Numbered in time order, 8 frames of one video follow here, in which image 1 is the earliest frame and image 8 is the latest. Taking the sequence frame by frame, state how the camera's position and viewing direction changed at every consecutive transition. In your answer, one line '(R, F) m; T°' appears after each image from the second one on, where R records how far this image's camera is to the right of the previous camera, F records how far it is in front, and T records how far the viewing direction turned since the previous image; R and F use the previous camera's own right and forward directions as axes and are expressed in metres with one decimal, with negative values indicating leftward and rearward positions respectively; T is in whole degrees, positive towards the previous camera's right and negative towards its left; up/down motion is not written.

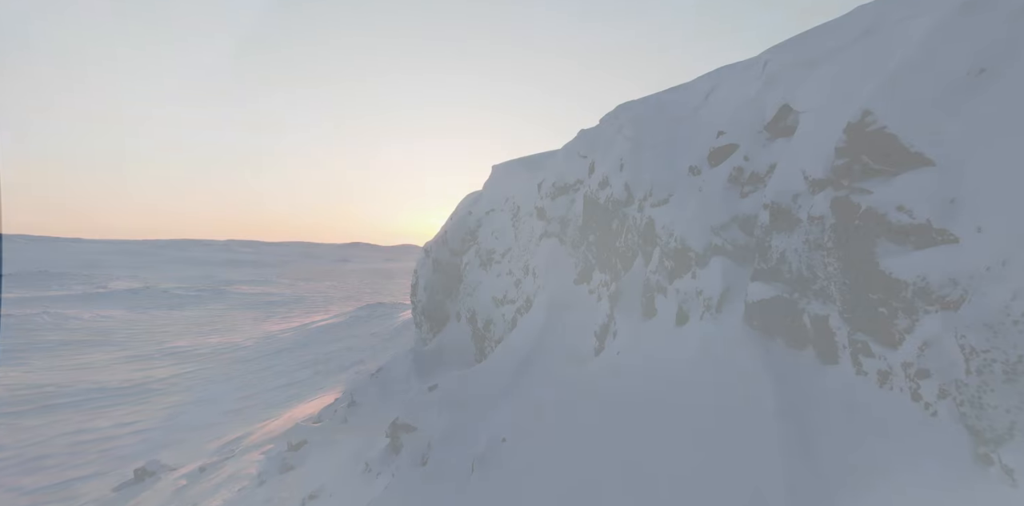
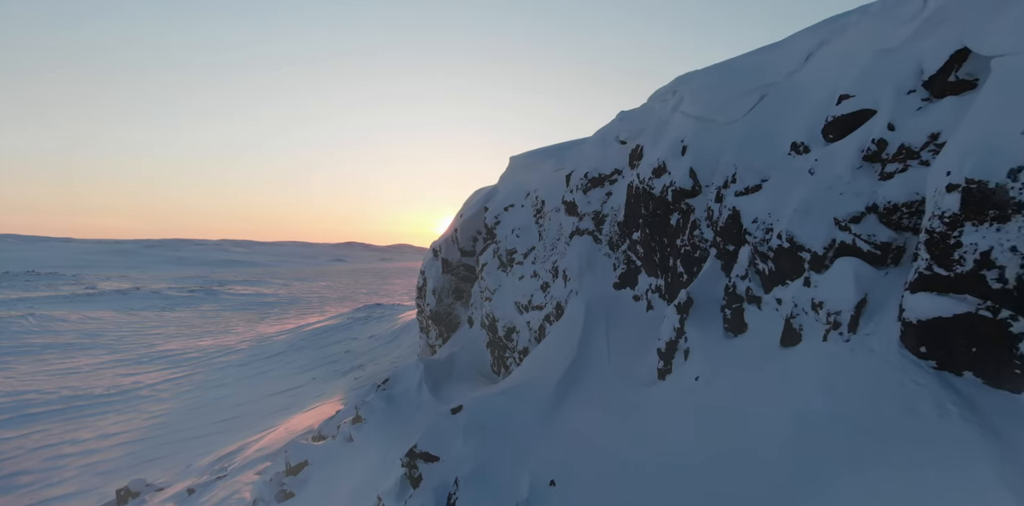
(-0.7, +1.2) m; +1°
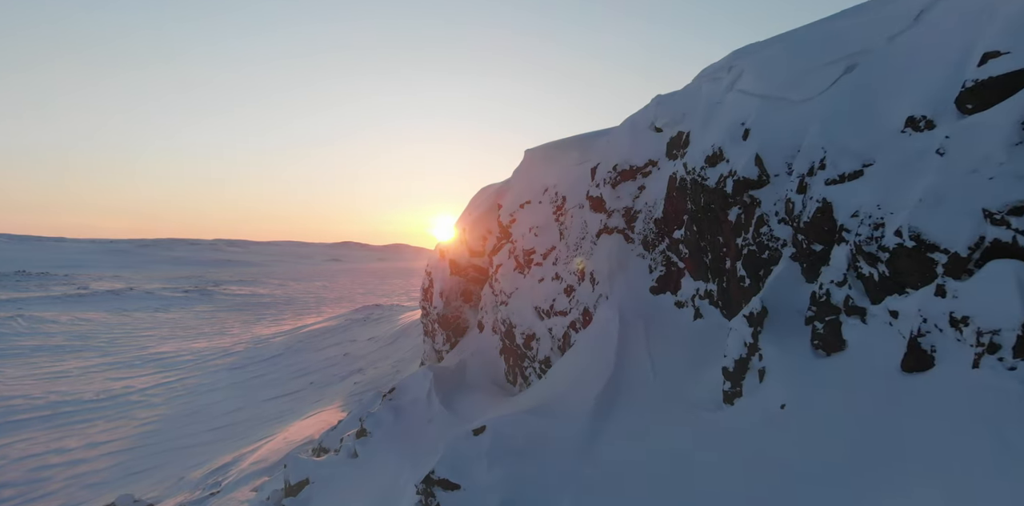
(-0.5, +0.9) m; 0°
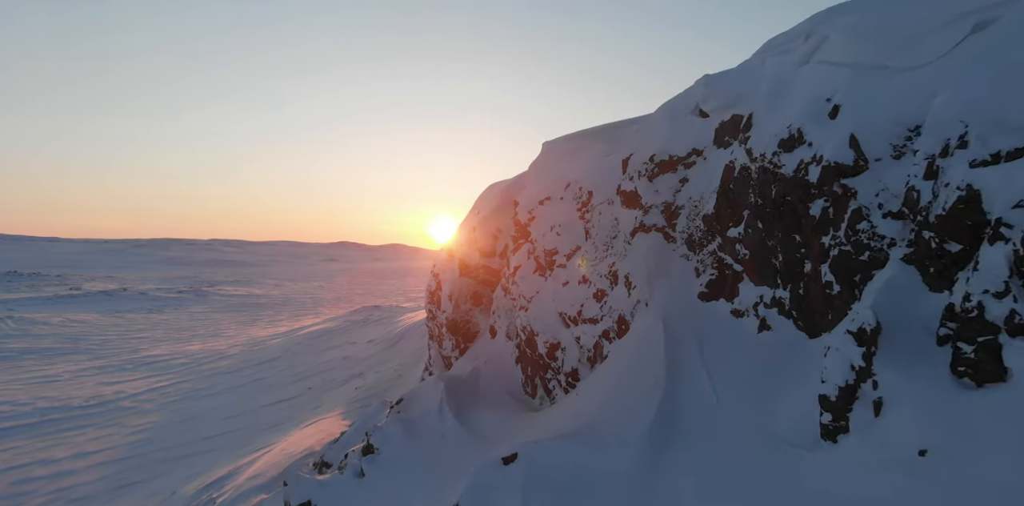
(-0.5, +0.9) m; 0°
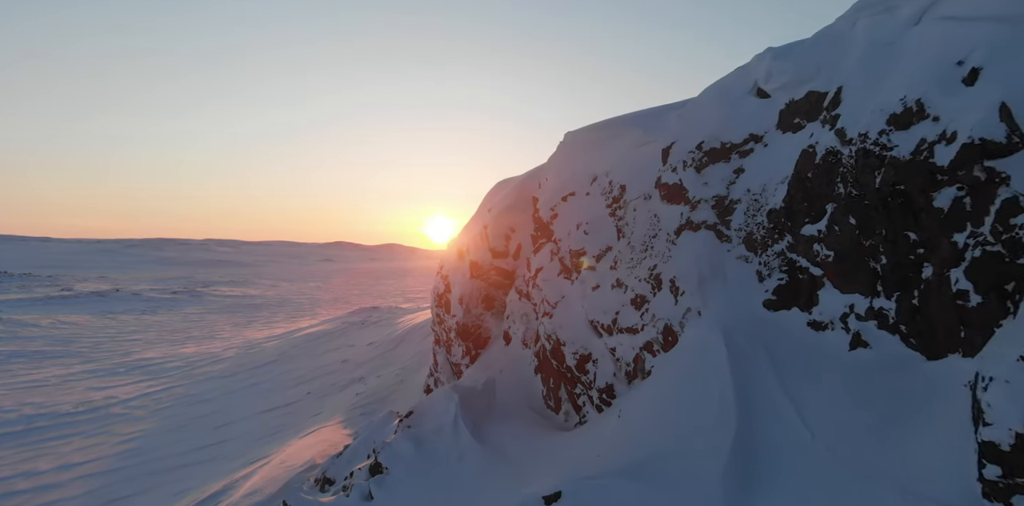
(-0.5, +1.0) m; 0°
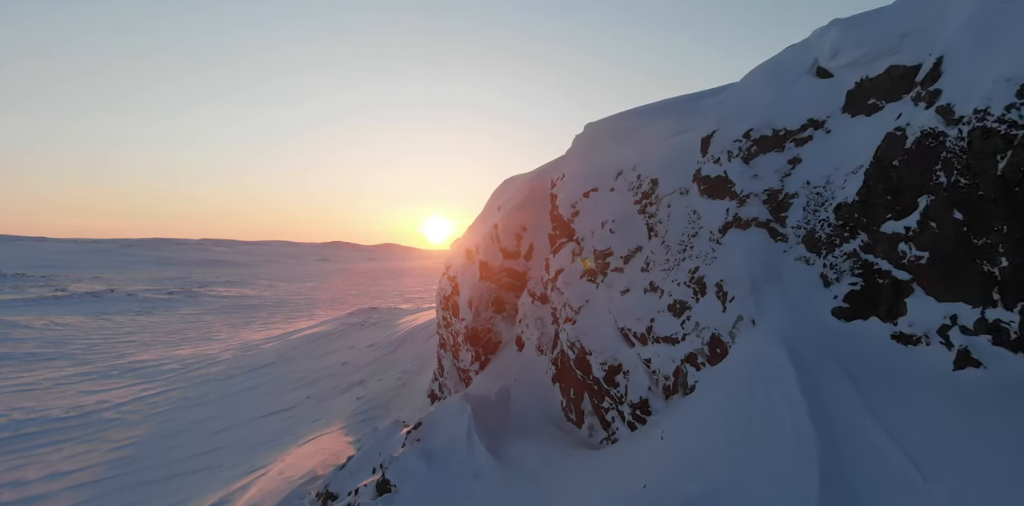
(-0.4, +0.8) m; 0°
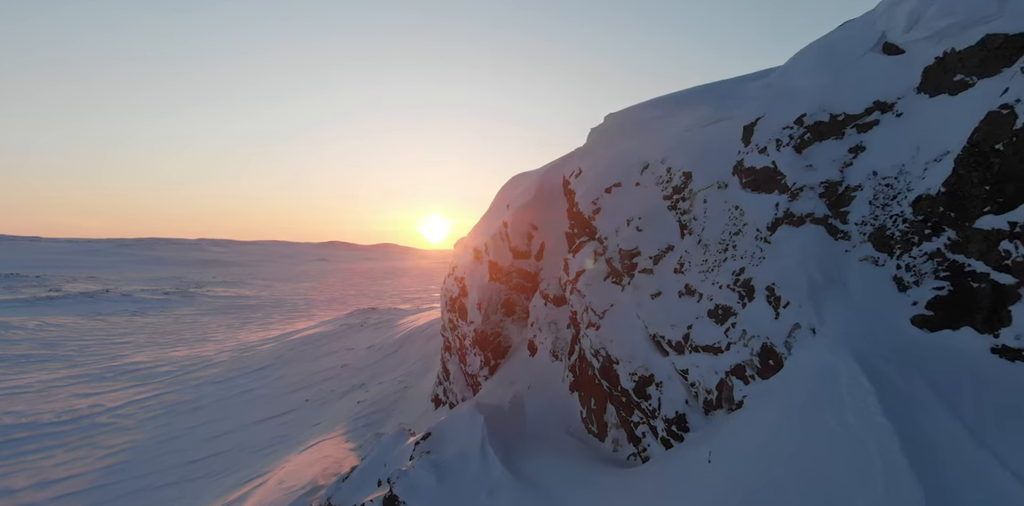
(-0.3, +0.7) m; 0°
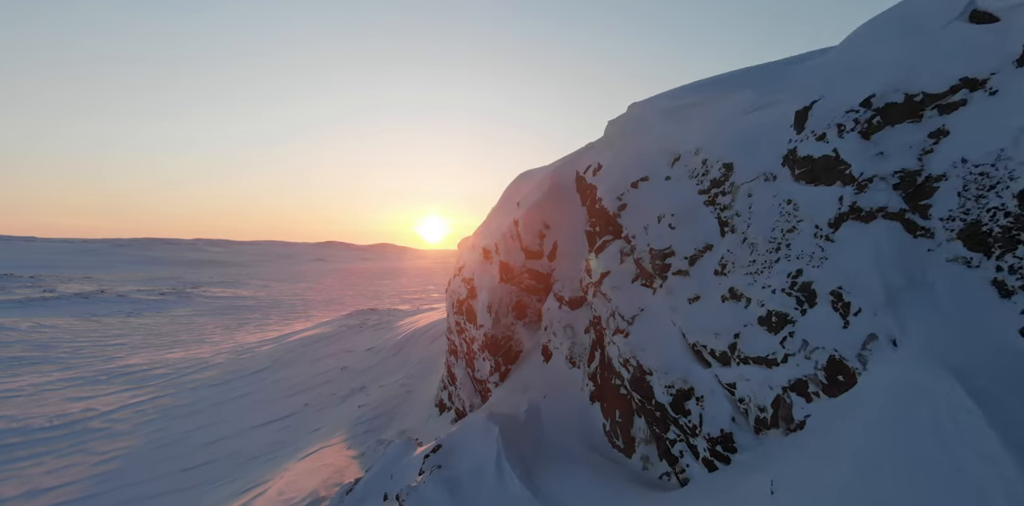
(-0.3, +0.7) m; 0°
